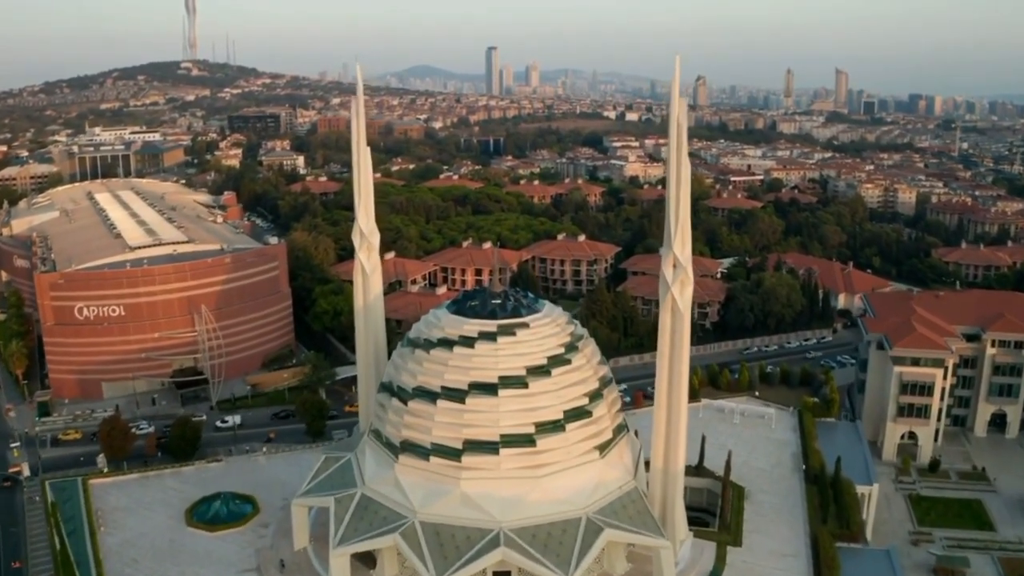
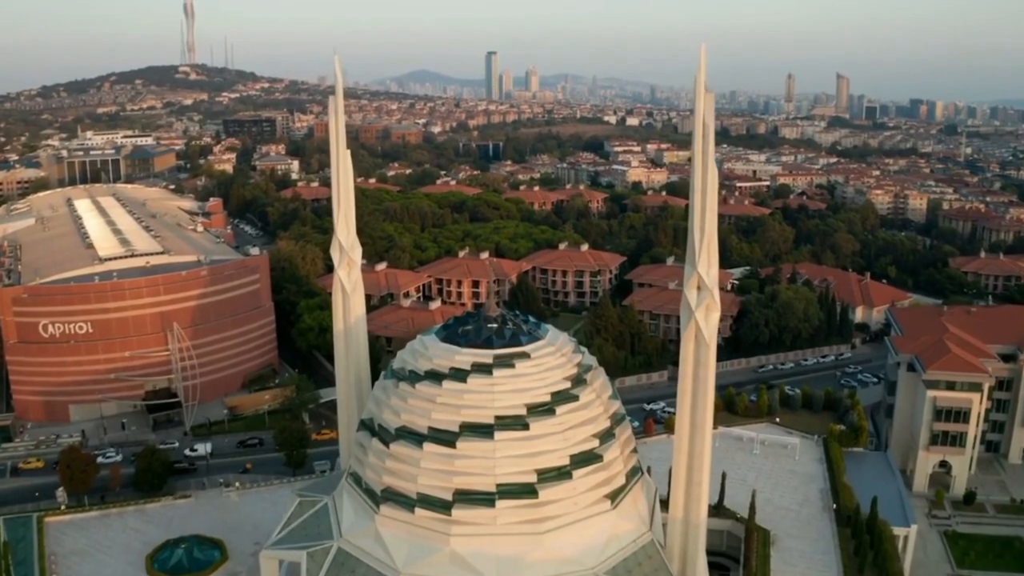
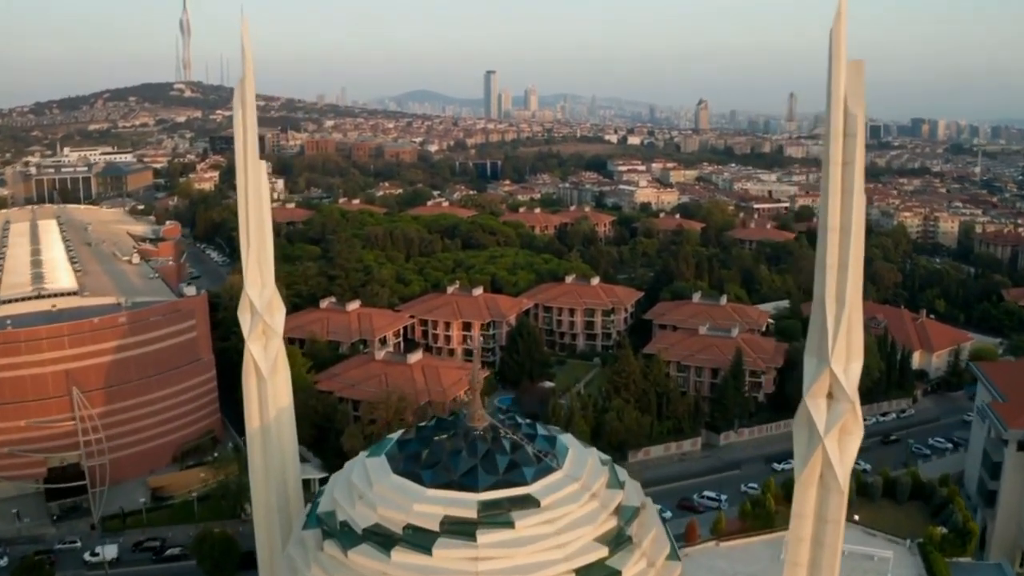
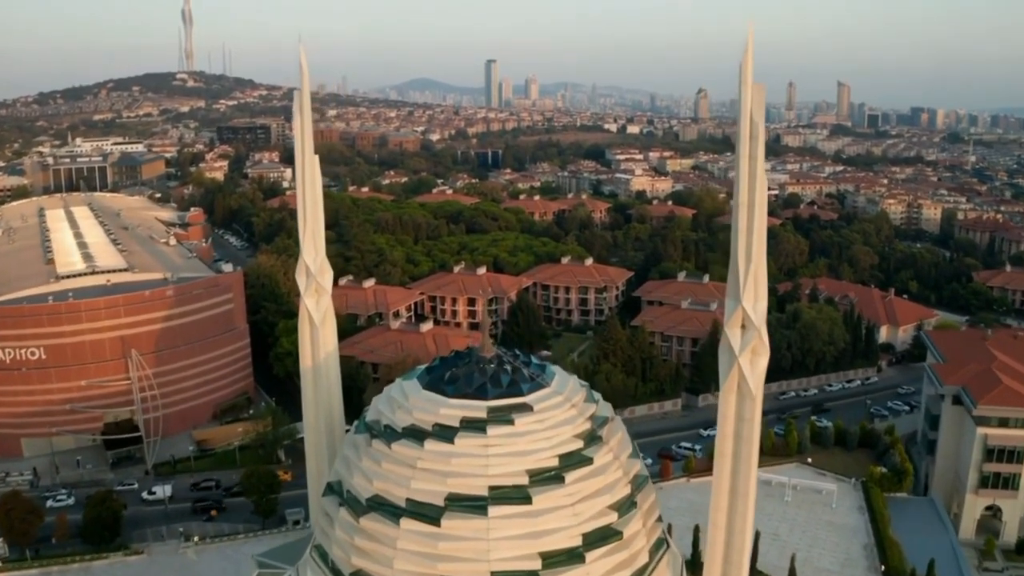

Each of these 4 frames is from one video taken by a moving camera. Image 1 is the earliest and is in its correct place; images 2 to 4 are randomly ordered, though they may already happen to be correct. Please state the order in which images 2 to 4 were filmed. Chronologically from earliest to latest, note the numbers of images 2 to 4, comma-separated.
2, 4, 3
